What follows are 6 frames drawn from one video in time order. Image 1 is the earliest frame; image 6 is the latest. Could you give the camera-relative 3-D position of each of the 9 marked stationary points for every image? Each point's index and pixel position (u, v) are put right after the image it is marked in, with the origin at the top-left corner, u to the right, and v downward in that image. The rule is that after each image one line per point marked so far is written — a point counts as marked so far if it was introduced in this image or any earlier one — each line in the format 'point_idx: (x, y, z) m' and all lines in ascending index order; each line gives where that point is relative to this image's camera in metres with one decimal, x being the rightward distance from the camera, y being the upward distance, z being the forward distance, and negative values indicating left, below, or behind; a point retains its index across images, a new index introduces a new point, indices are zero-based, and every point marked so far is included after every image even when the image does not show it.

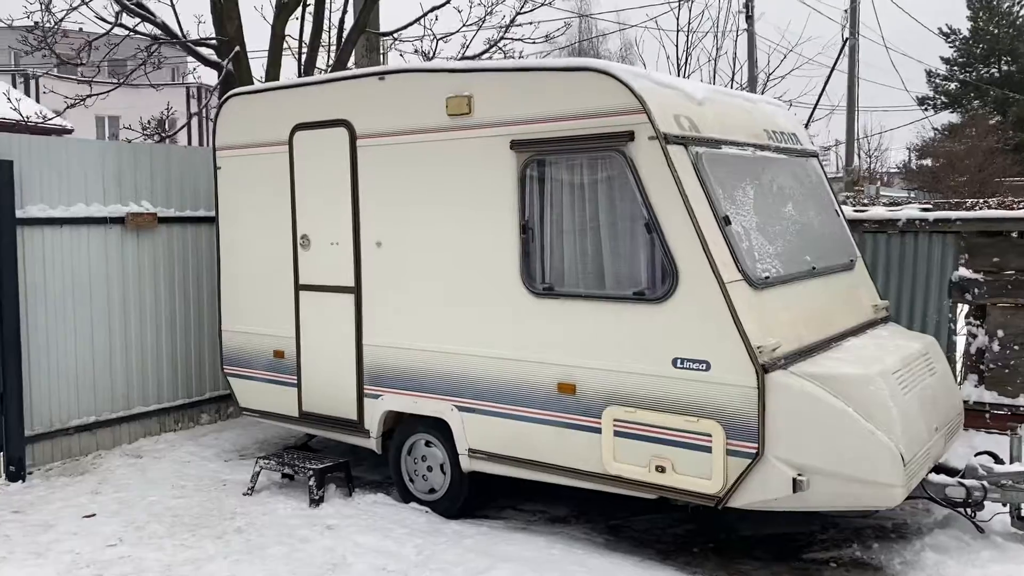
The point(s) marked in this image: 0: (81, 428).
0: (-2.9, -0.9, +6.0) m
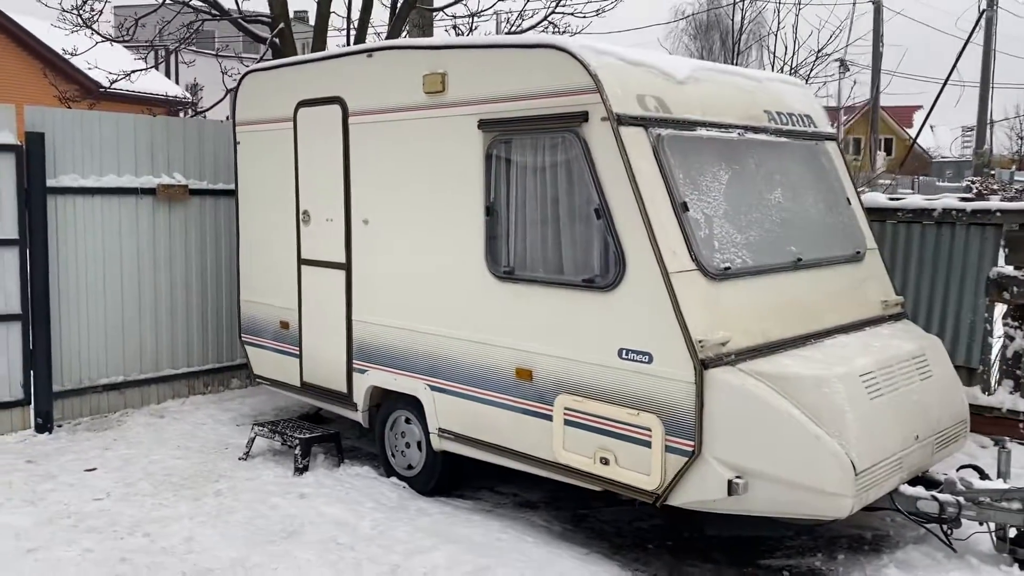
0: (-2.8, -0.7, +6.3) m
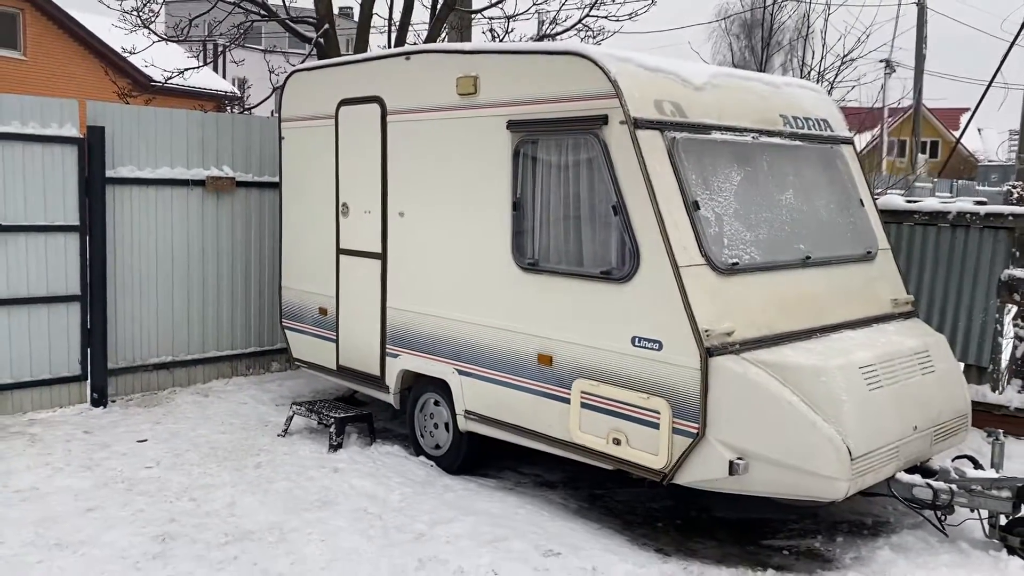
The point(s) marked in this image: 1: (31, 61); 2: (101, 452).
0: (-2.6, -0.6, +6.7) m
1: (-9.7, +4.6, +18.1) m
2: (-2.5, -1.0, +5.4) m
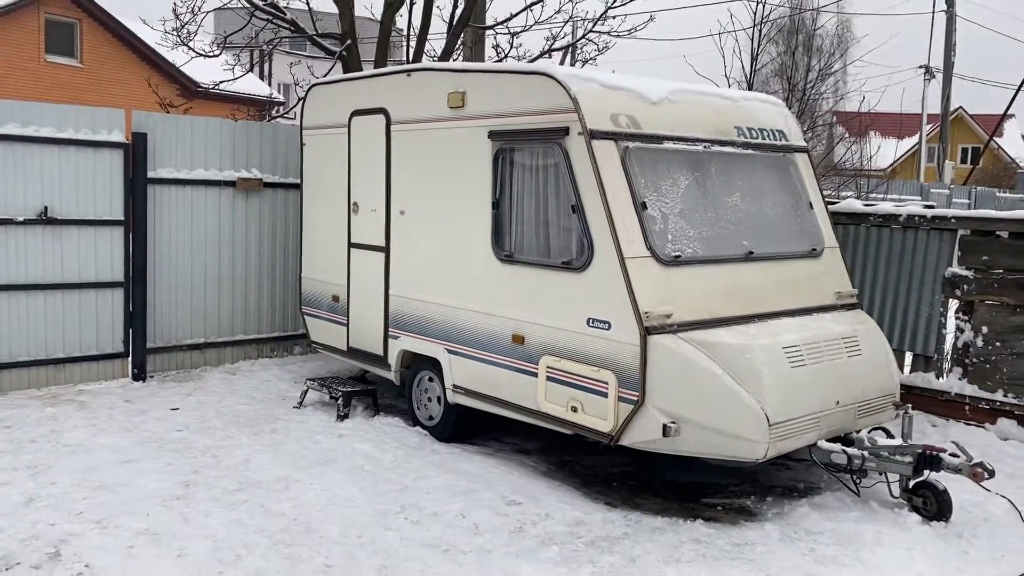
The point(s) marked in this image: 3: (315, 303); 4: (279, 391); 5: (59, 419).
0: (-2.7, -0.5, +7.5) m
1: (-9.1, +4.7, +19.3) m
2: (-2.6, -0.9, +6.2) m
3: (-1.6, -0.1, +7.2) m
4: (-1.8, -0.8, +7.0) m
5: (-3.1, -0.9, +6.1) m
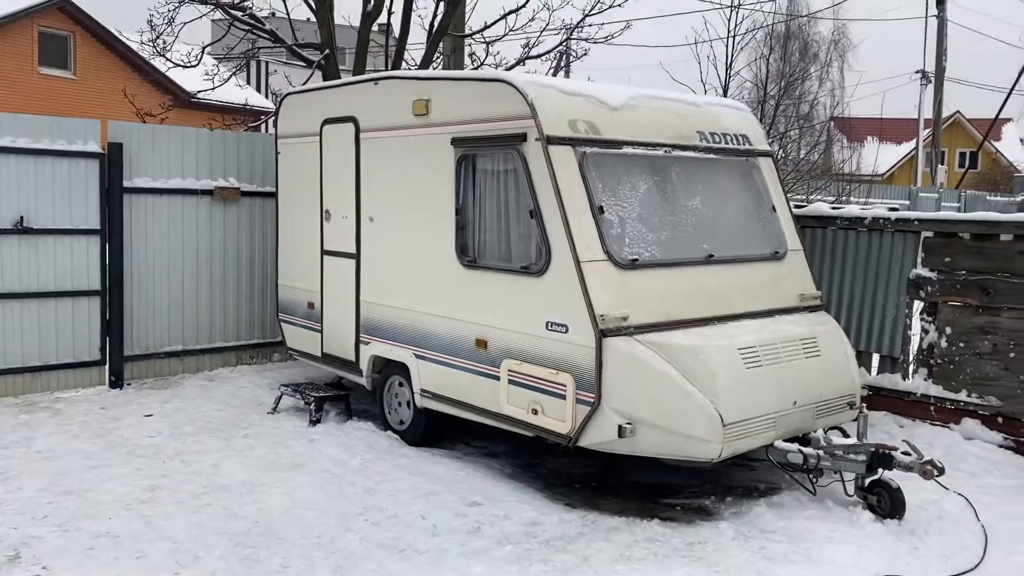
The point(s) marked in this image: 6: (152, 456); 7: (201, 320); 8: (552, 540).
0: (-2.9, -0.5, +7.6) m
1: (-9.3, +4.5, +19.4) m
2: (-2.8, -1.0, +6.3) m
3: (-1.8, -0.2, +7.2) m
4: (-2.0, -0.9, +7.1) m
5: (-3.3, -0.9, +6.1) m
6: (-2.3, -1.1, +5.6) m
7: (-2.7, -0.3, +7.8) m
8: (+0.2, -1.2, +4.4) m
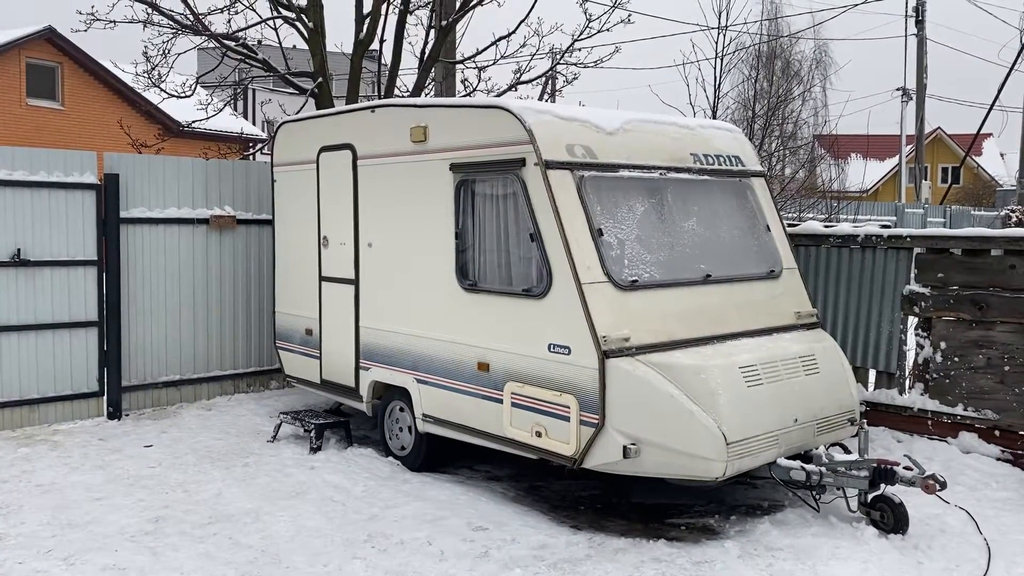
0: (-2.9, -0.8, +7.6) m
1: (-9.6, +3.8, +19.4) m
2: (-2.8, -1.2, +6.3) m
3: (-1.8, -0.4, +7.2) m
4: (-2.0, -1.1, +7.1) m
5: (-3.3, -1.2, +6.1) m
6: (-2.2, -1.2, +5.6) m
7: (-2.7, -0.5, +7.8) m
8: (+0.2, -1.3, +4.4) m
